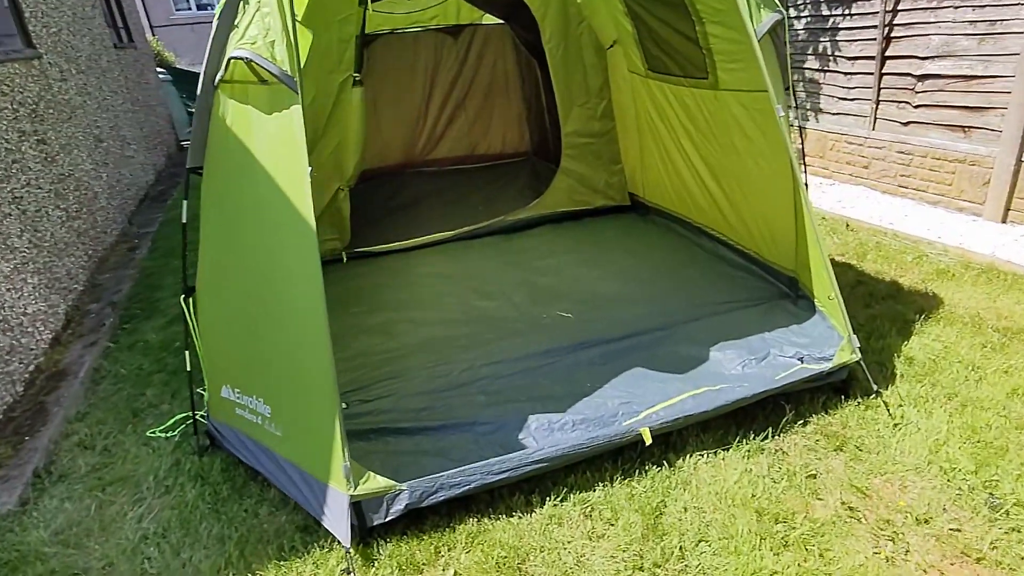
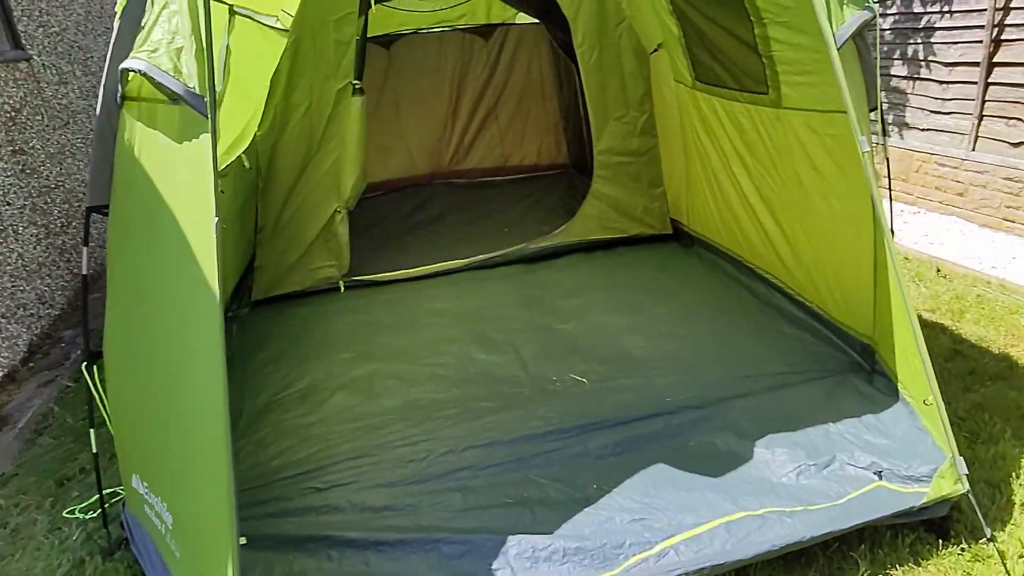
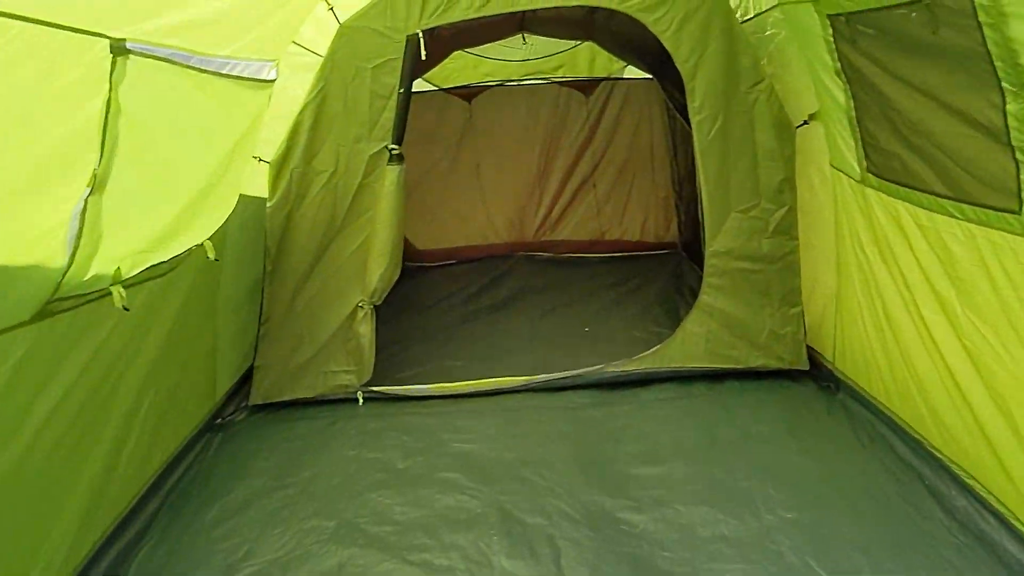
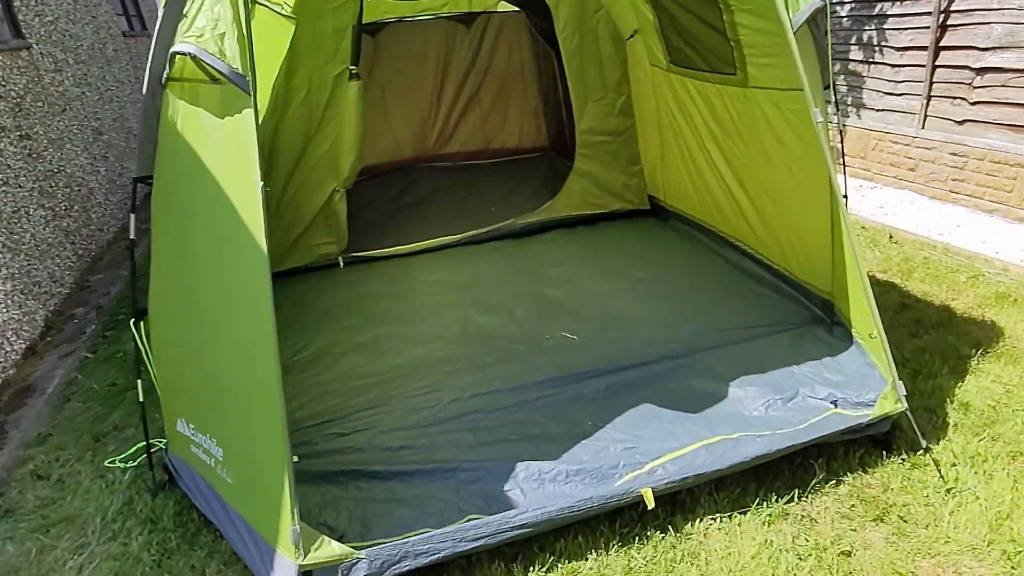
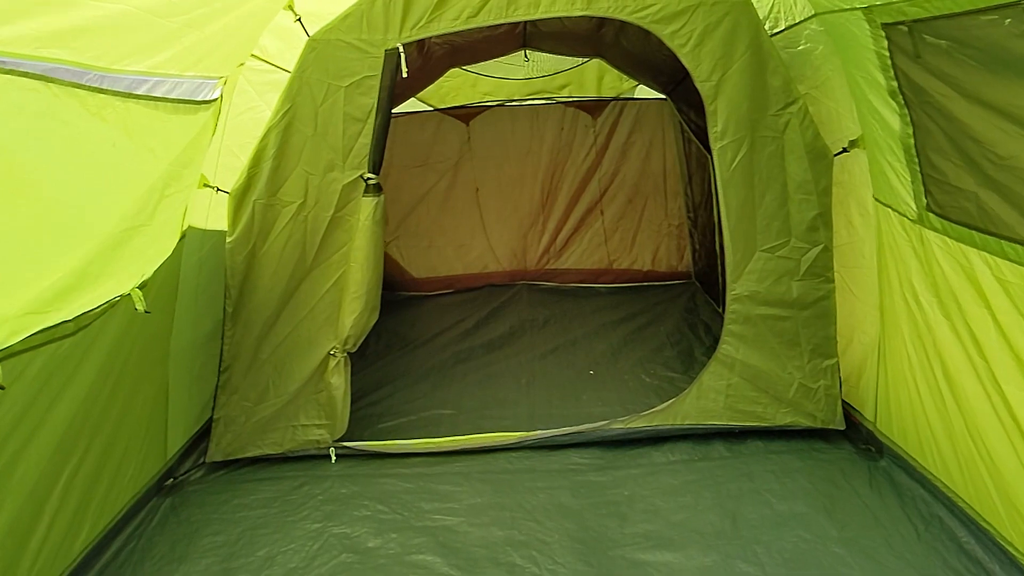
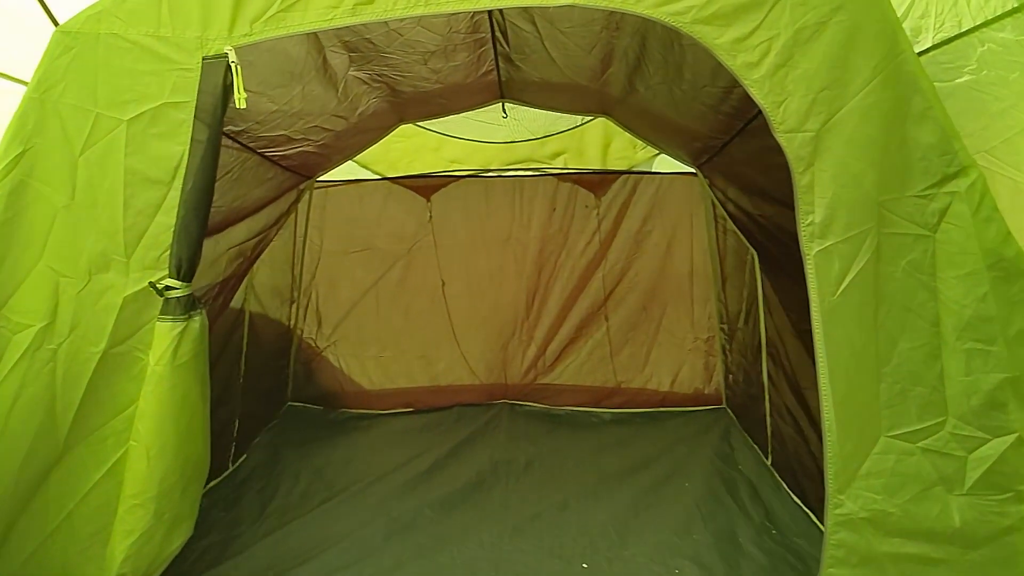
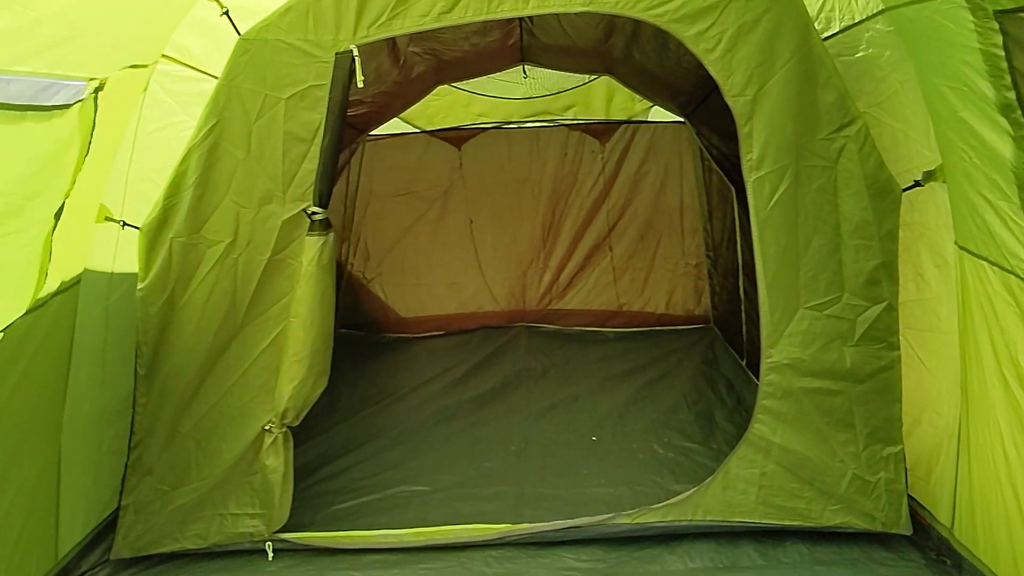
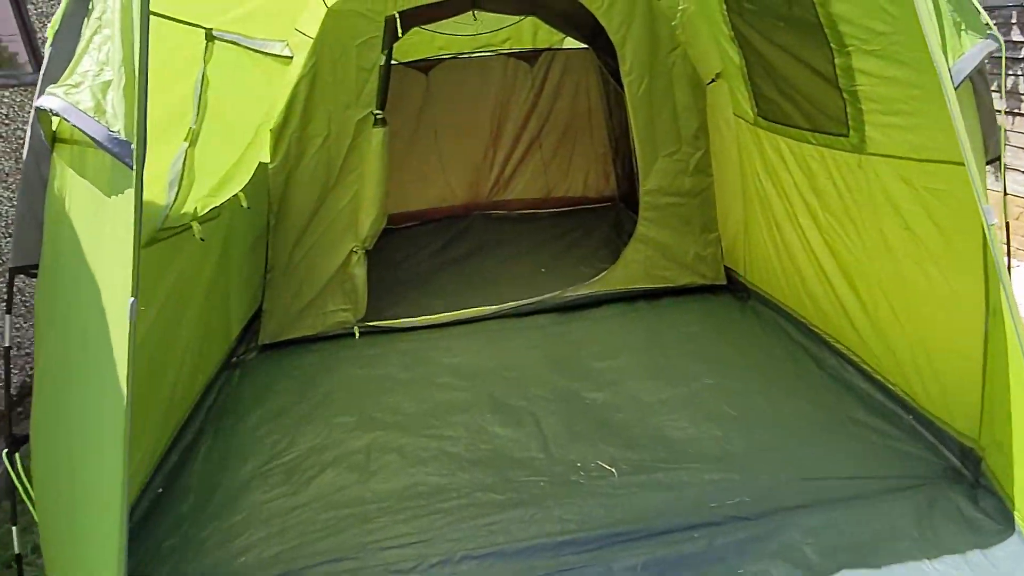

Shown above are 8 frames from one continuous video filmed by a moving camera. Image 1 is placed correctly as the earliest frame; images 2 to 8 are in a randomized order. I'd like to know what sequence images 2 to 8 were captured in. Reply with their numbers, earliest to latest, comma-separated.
4, 2, 8, 3, 5, 7, 6
